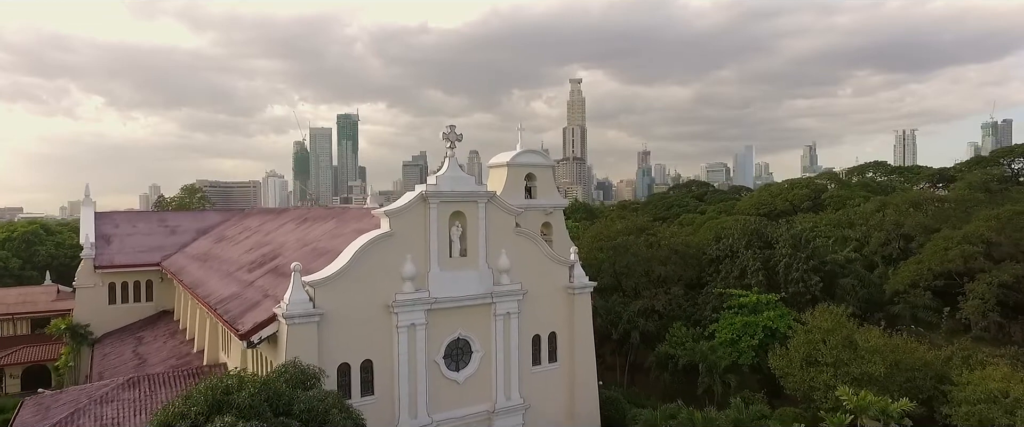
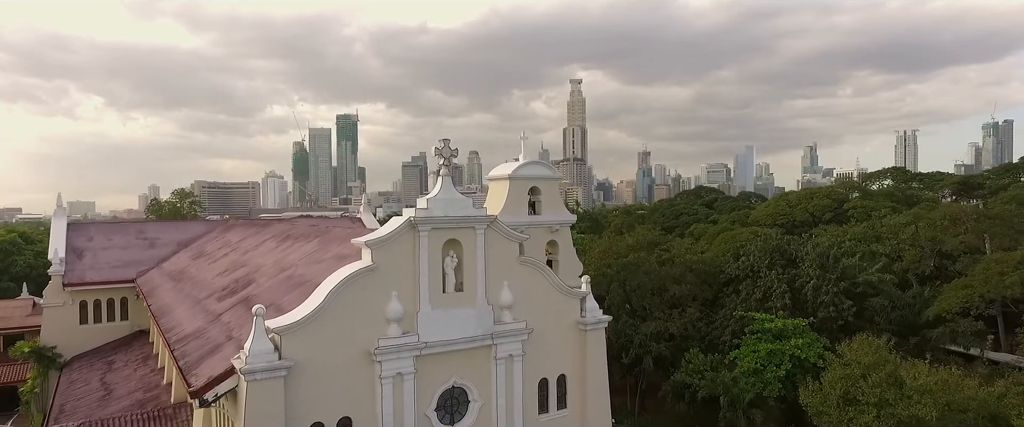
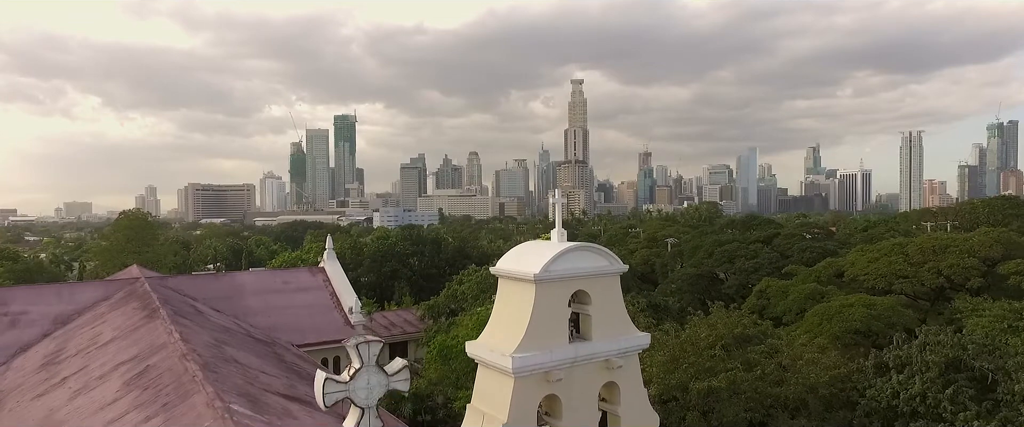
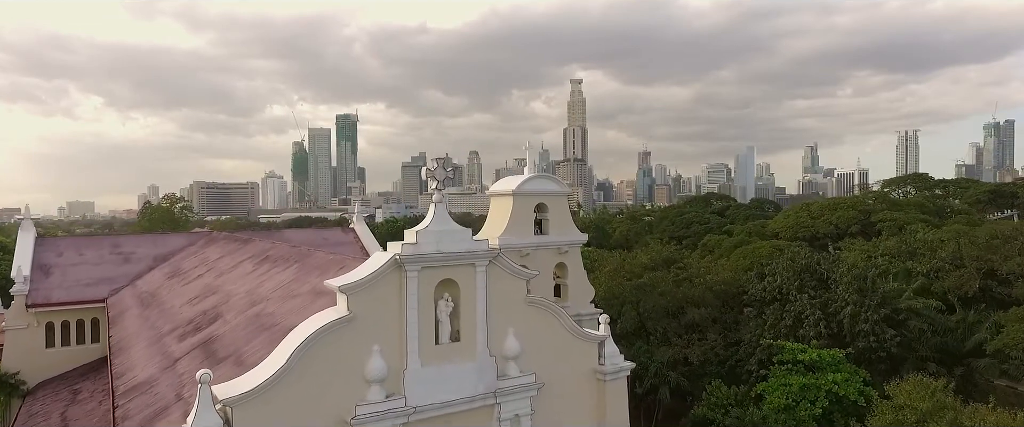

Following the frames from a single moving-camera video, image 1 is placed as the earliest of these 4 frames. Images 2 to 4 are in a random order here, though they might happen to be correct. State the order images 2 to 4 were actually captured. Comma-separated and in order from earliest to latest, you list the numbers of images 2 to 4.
2, 4, 3
